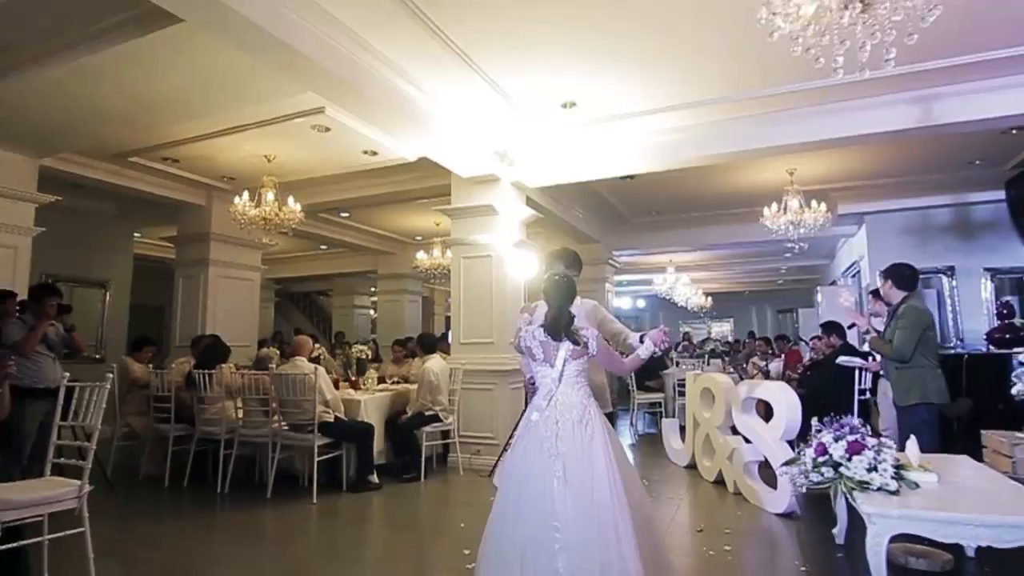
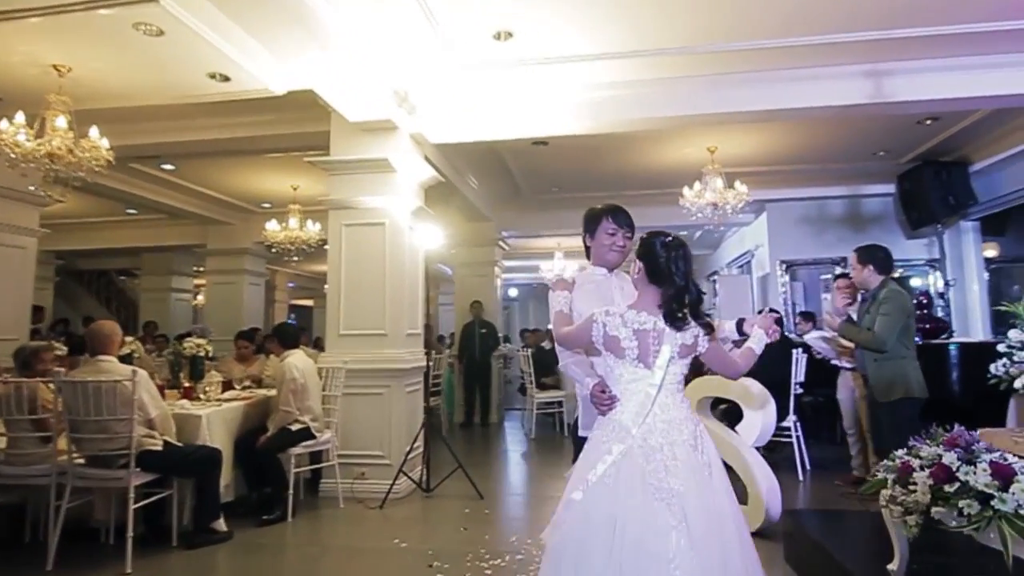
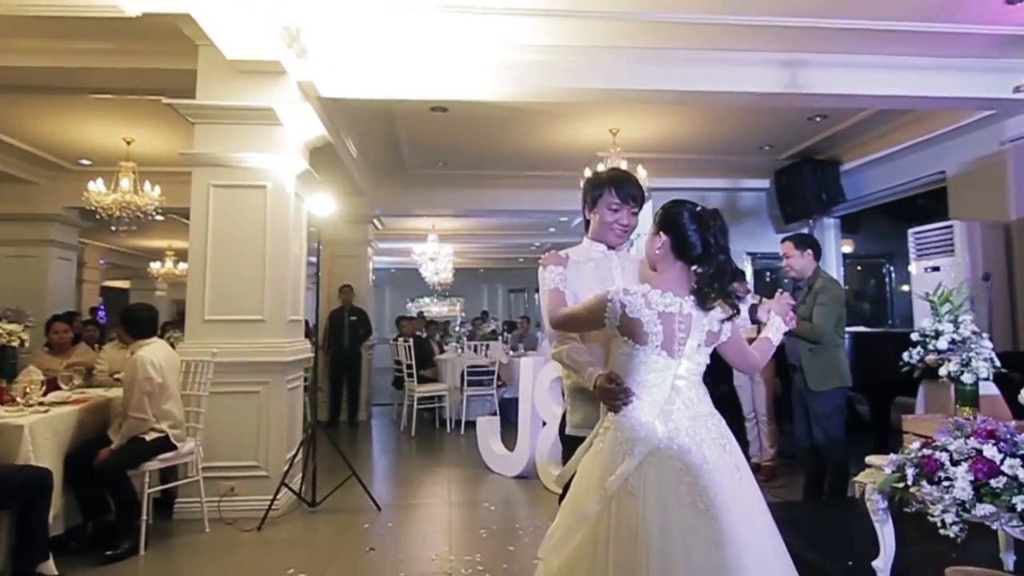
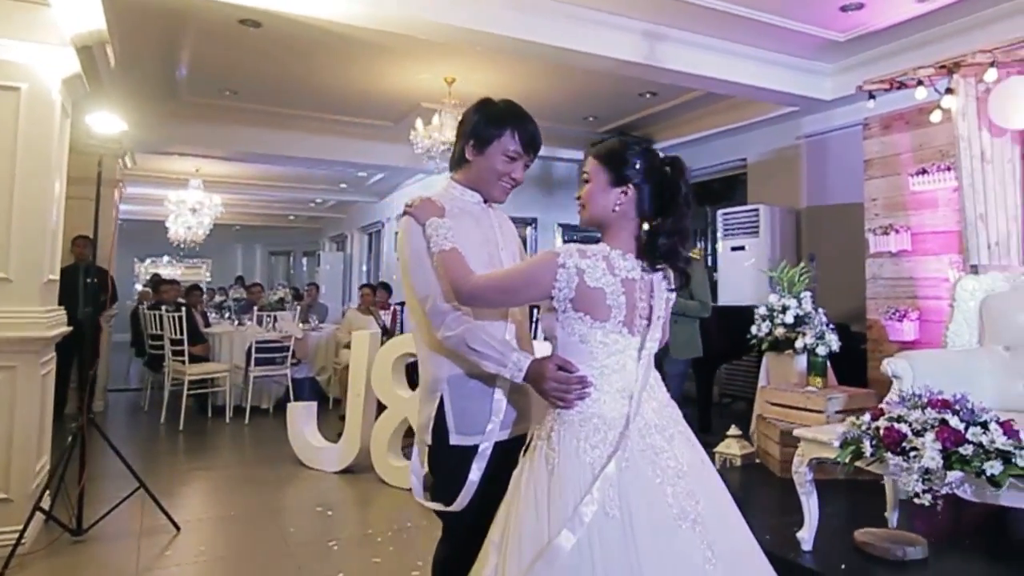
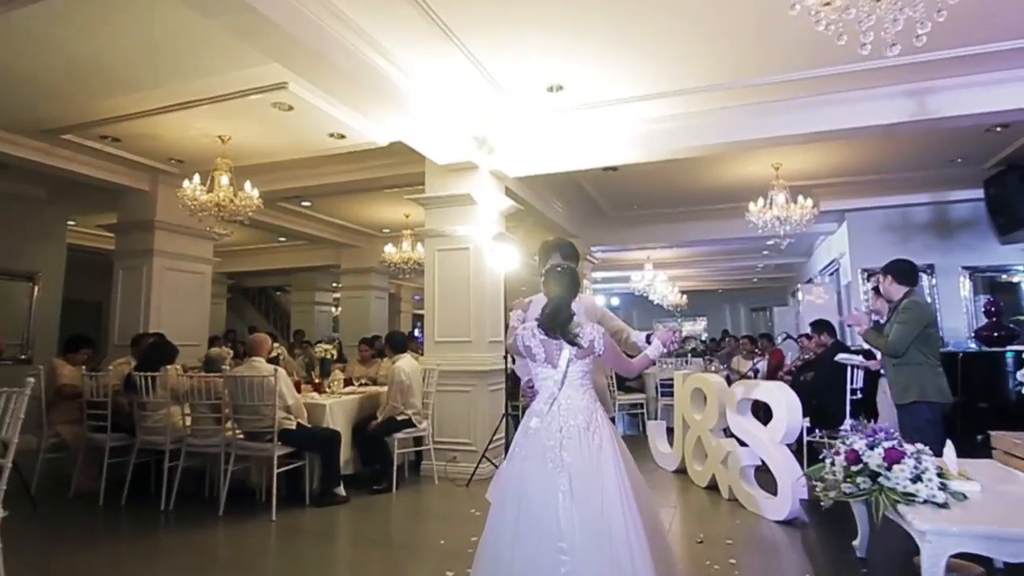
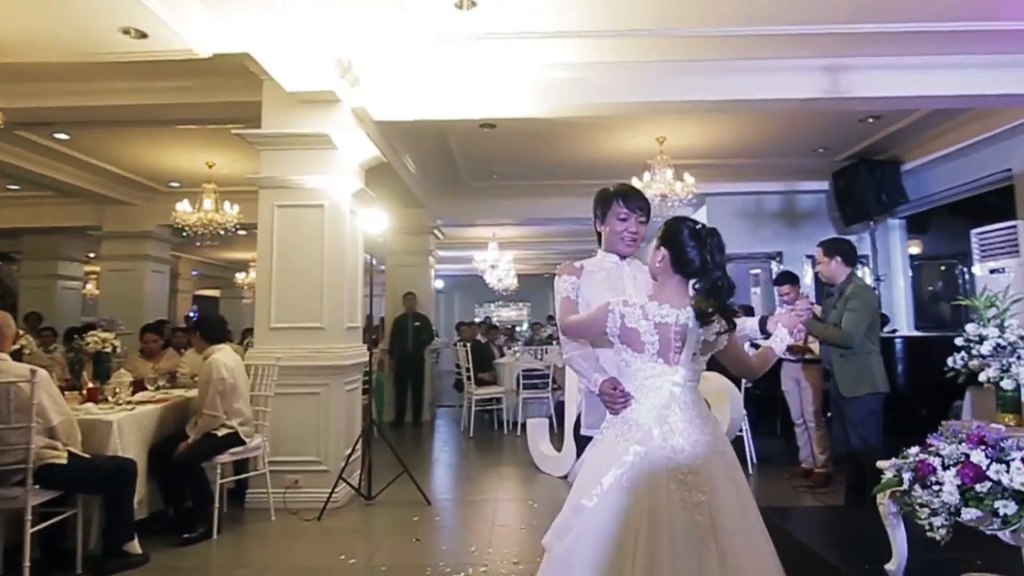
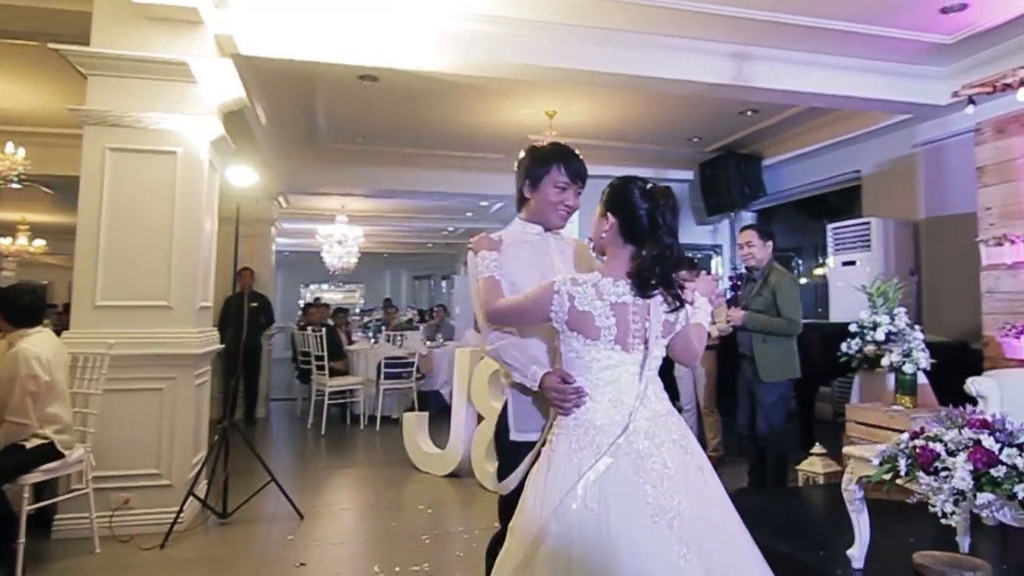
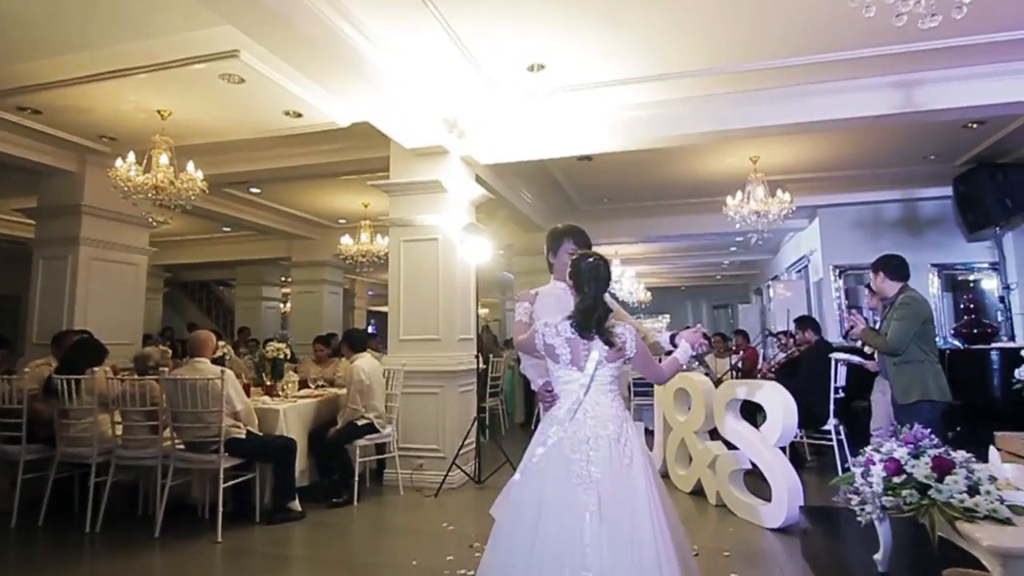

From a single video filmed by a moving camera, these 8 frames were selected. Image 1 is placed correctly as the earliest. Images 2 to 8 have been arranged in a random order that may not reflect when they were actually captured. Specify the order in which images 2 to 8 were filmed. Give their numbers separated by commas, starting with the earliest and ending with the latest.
5, 8, 2, 6, 3, 7, 4
